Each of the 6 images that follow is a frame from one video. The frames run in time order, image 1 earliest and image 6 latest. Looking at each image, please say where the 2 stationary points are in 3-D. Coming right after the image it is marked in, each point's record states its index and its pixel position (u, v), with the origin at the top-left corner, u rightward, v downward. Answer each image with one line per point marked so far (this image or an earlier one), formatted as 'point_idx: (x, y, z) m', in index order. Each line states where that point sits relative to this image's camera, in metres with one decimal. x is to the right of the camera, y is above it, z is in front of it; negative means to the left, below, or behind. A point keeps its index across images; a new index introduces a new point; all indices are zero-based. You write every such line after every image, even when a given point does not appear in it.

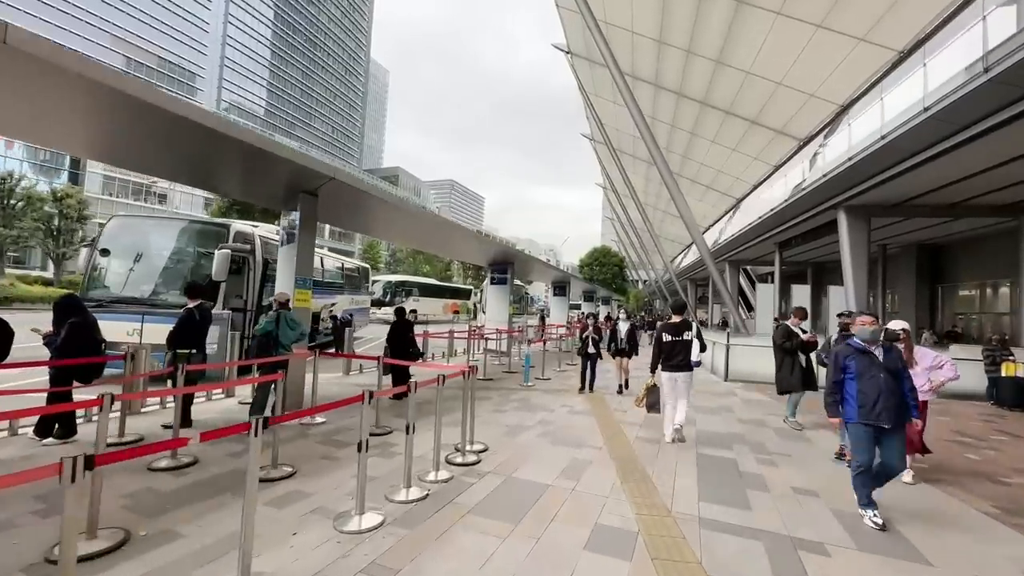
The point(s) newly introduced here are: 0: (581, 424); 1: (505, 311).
0: (+1.0, -2.1, +6.4) m
1: (-0.3, -0.8, +16.1) m
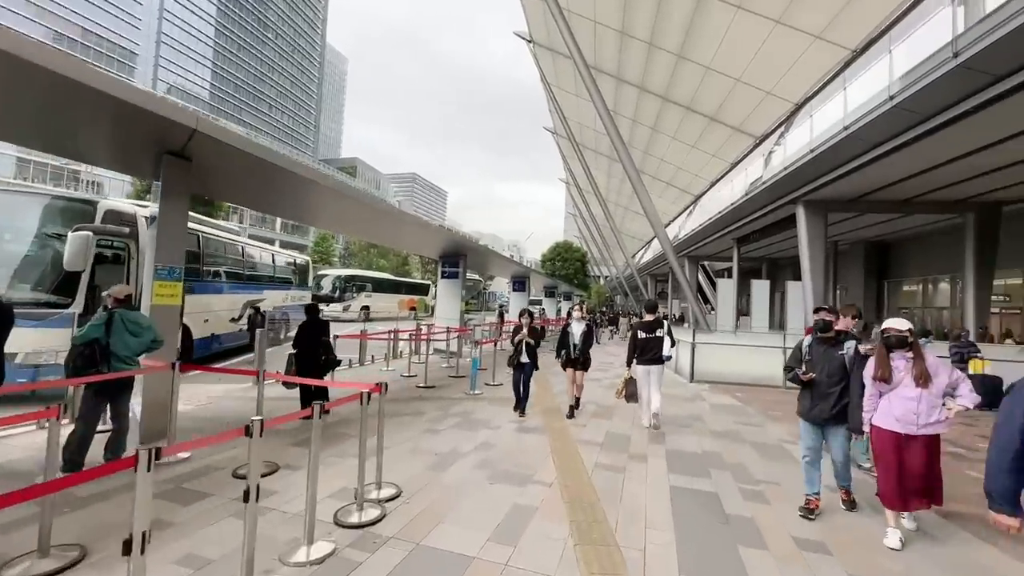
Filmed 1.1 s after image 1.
0: (+0.2, -2.0, +5.2) m
1: (-2.0, -0.7, +14.7) m
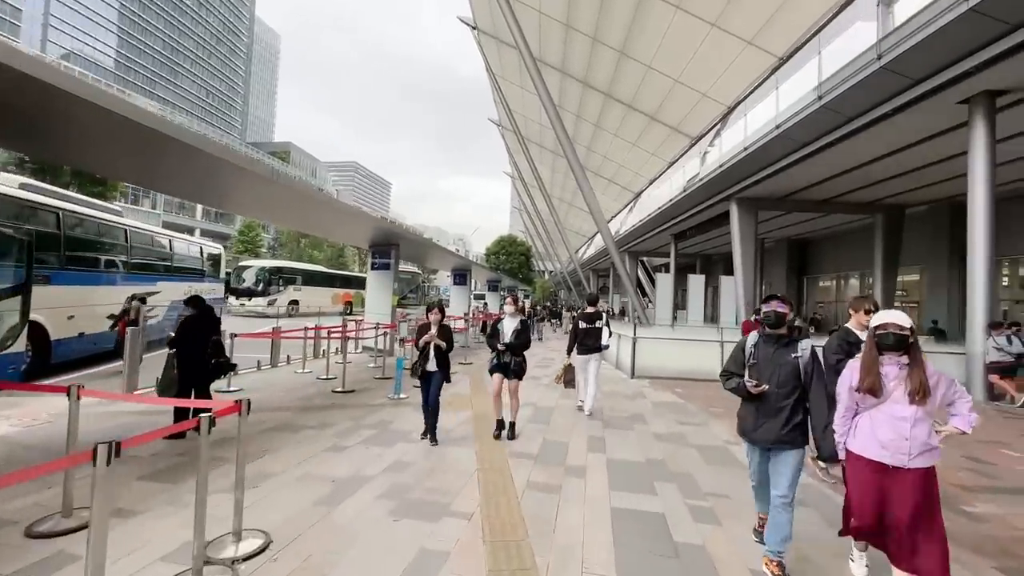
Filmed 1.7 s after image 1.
0: (-0.6, -1.9, +4.5) m
1: (-4.0, -0.4, +13.6) m
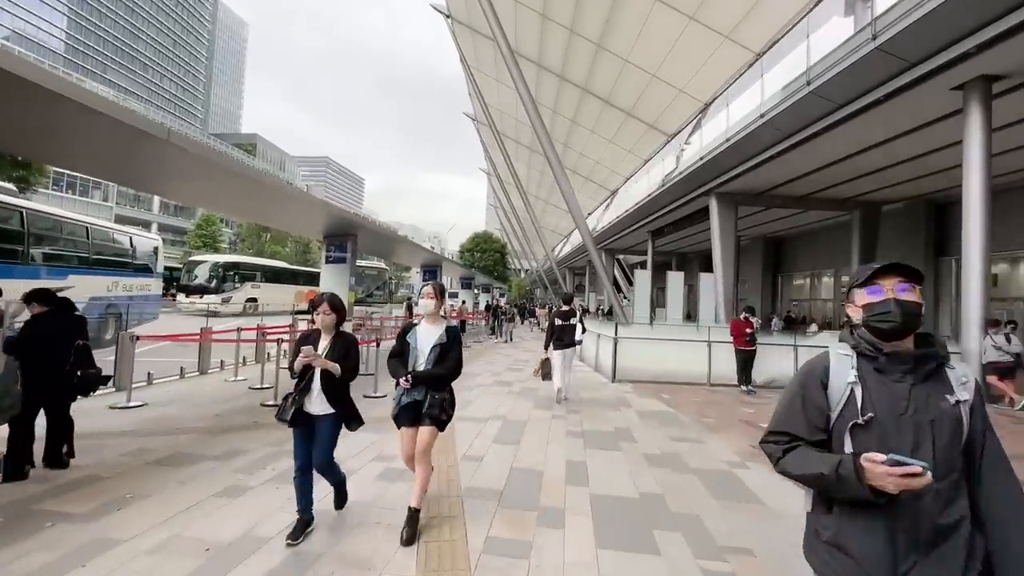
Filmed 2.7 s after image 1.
0: (-1.0, -1.8, +3.3) m
1: (-4.8, -0.3, +12.3) m
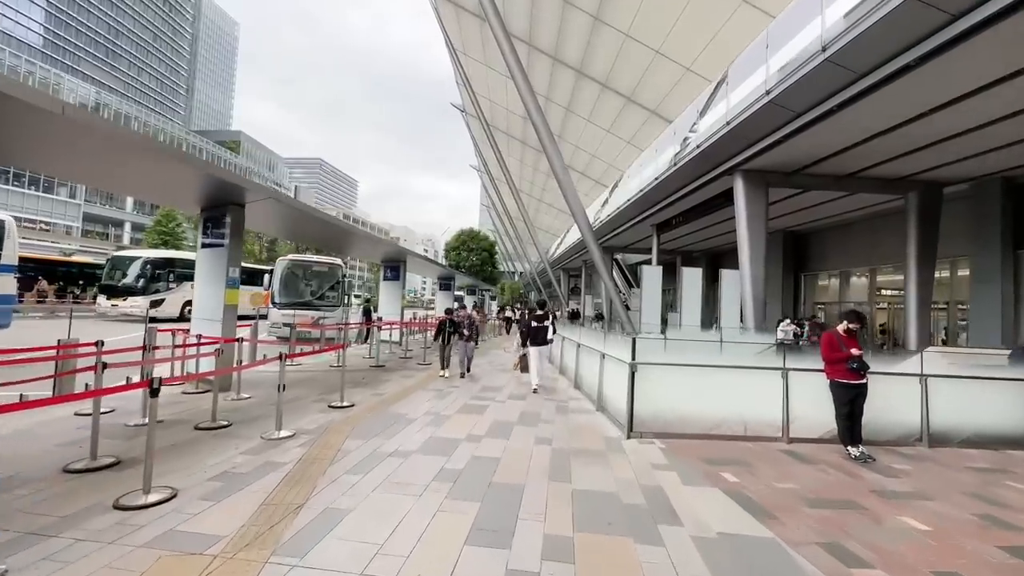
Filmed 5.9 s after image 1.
0: (-1.6, -1.6, -0.4) m
1: (-5.5, -0.2, +8.5) m
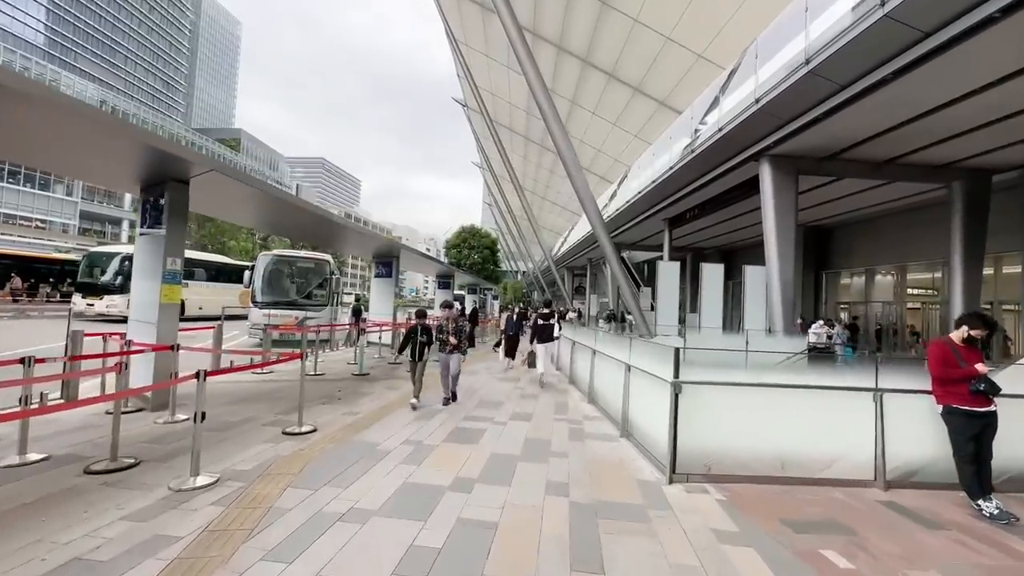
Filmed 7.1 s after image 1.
0: (-1.6, -1.6, -1.9) m
1: (-5.5, -0.1, +7.0) m
